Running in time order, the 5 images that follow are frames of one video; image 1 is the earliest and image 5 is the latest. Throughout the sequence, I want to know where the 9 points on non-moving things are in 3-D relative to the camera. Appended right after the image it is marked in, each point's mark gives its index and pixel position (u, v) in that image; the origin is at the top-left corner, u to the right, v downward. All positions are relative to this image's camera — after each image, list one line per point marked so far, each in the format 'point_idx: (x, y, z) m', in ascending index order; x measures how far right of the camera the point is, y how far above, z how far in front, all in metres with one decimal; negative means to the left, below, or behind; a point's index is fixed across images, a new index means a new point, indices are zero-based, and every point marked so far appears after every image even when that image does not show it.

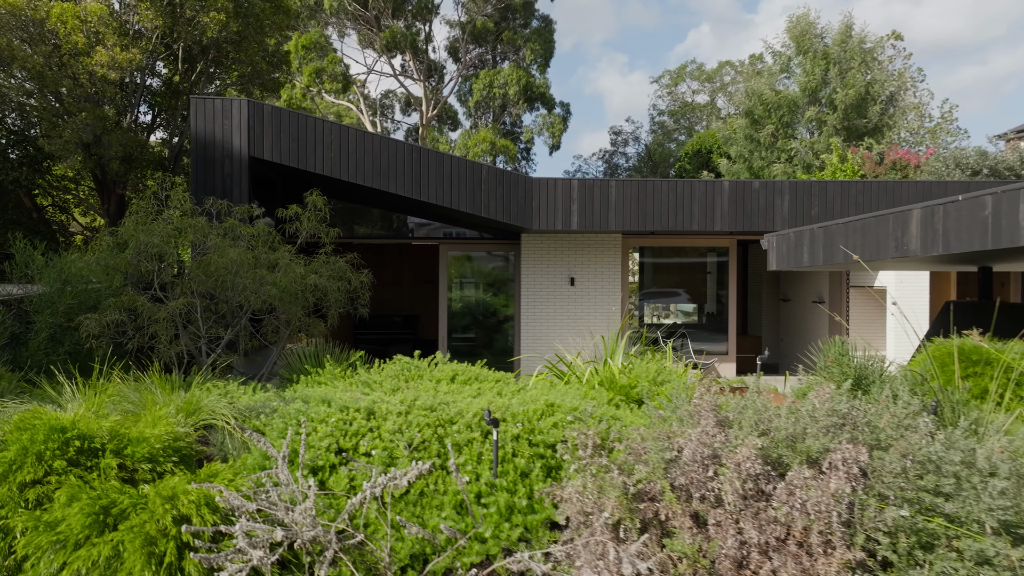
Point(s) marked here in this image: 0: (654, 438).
0: (+0.5, -0.5, +3.2) m
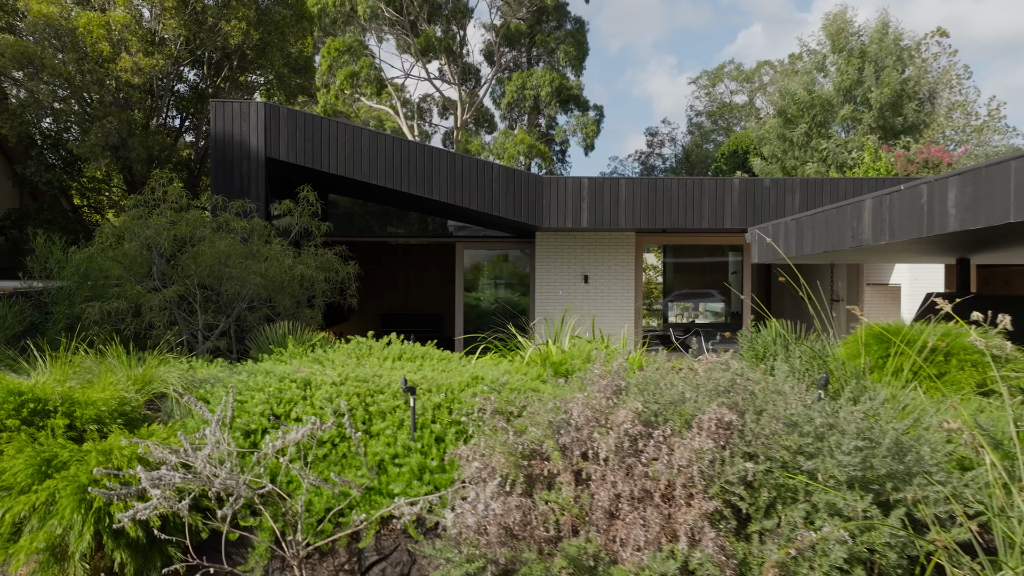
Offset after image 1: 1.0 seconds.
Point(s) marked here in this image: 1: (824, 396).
0: (+0.1, -0.4, +3.5) m
1: (+1.1, -0.4, +3.5) m
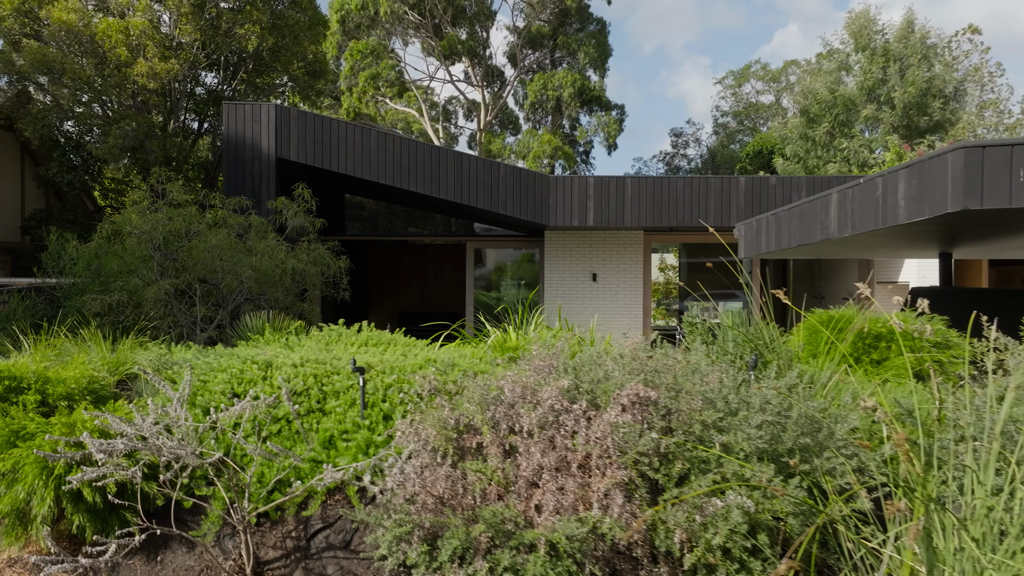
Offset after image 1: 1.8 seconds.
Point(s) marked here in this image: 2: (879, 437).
0: (-0.1, -0.4, +3.7) m
1: (+0.9, -0.3, +3.7) m
2: (+1.3, -0.5, +3.4) m
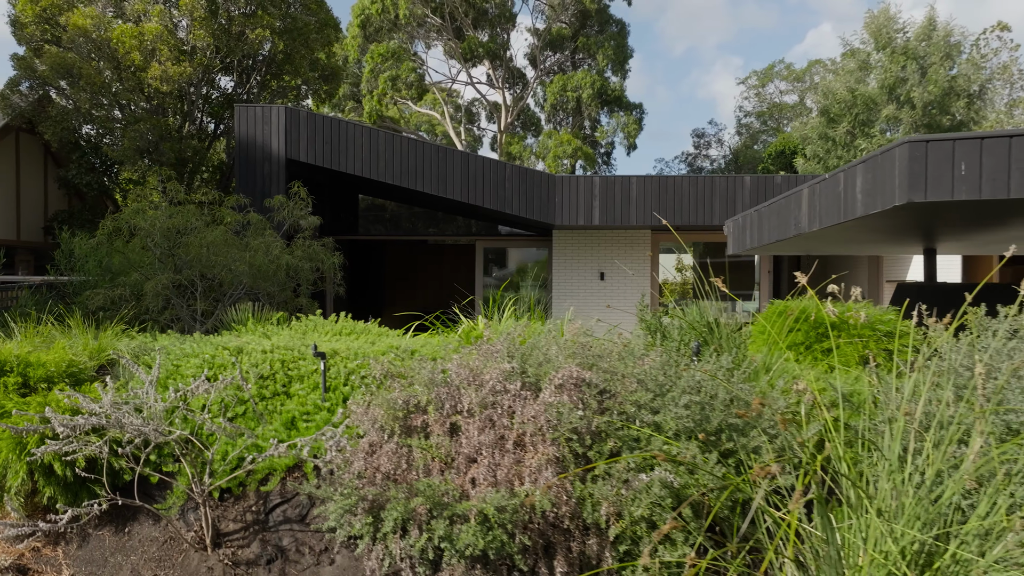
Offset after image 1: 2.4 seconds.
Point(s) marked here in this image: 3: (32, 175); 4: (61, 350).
0: (-0.3, -0.3, +3.9) m
1: (+0.7, -0.3, +3.8) m
2: (+1.1, -0.5, +3.6) m
3: (-7.6, +1.8, +15.1) m
4: (-2.1, -0.3, +4.4) m
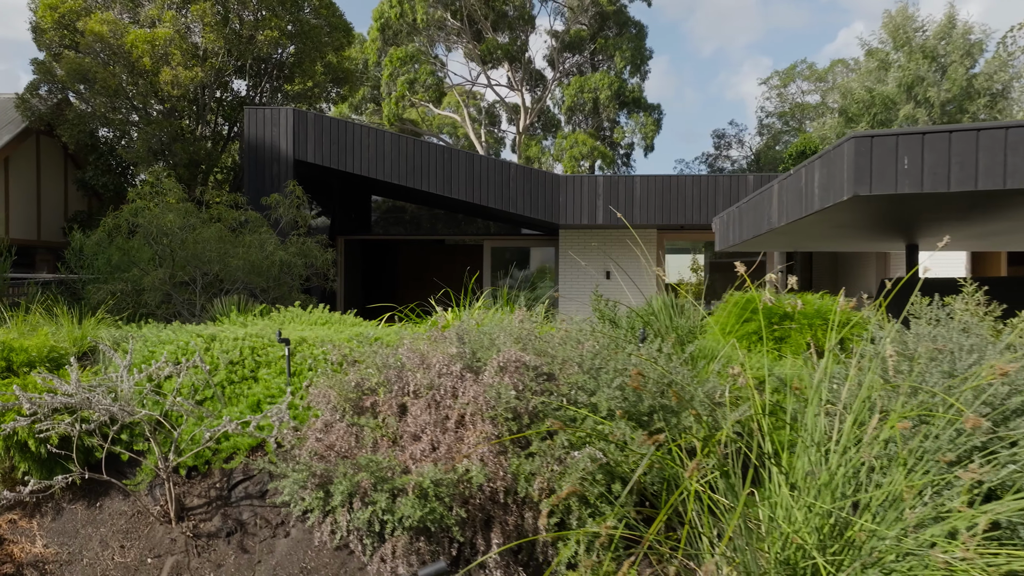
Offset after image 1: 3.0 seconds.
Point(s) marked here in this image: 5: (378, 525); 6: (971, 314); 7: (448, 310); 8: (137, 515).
0: (-0.5, -0.3, +4.1) m
1: (+0.5, -0.2, +4.0) m
2: (+0.9, -0.4, +3.8) m
3: (-7.5, +1.8, +15.5) m
4: (-2.3, -0.2, +4.6) m
5: (-0.5, -0.9, +3.5) m
6: (+1.9, -0.1, +3.9) m
7: (-0.3, -0.2, +5.1) m
8: (-1.5, -0.9, +3.9) m
